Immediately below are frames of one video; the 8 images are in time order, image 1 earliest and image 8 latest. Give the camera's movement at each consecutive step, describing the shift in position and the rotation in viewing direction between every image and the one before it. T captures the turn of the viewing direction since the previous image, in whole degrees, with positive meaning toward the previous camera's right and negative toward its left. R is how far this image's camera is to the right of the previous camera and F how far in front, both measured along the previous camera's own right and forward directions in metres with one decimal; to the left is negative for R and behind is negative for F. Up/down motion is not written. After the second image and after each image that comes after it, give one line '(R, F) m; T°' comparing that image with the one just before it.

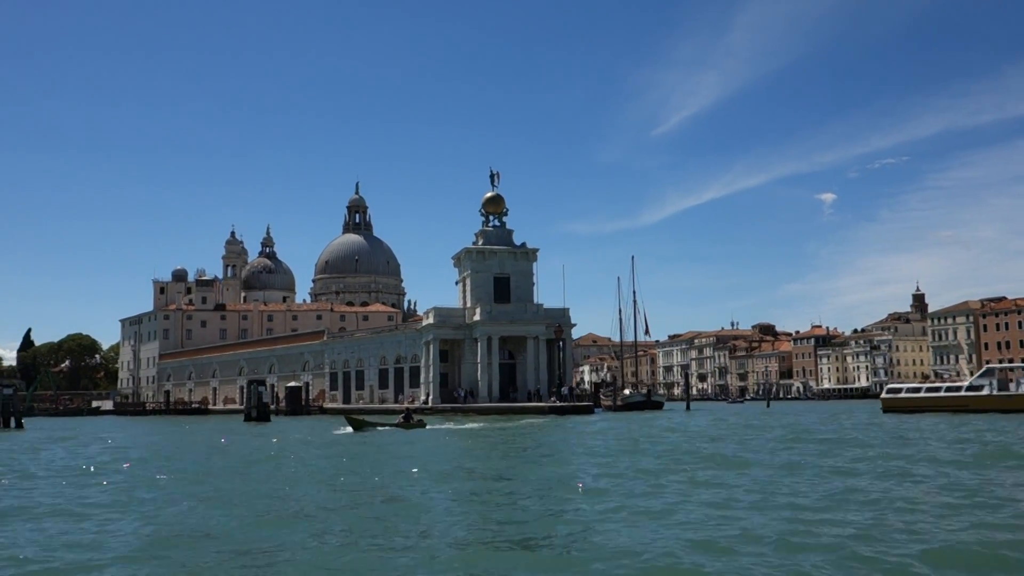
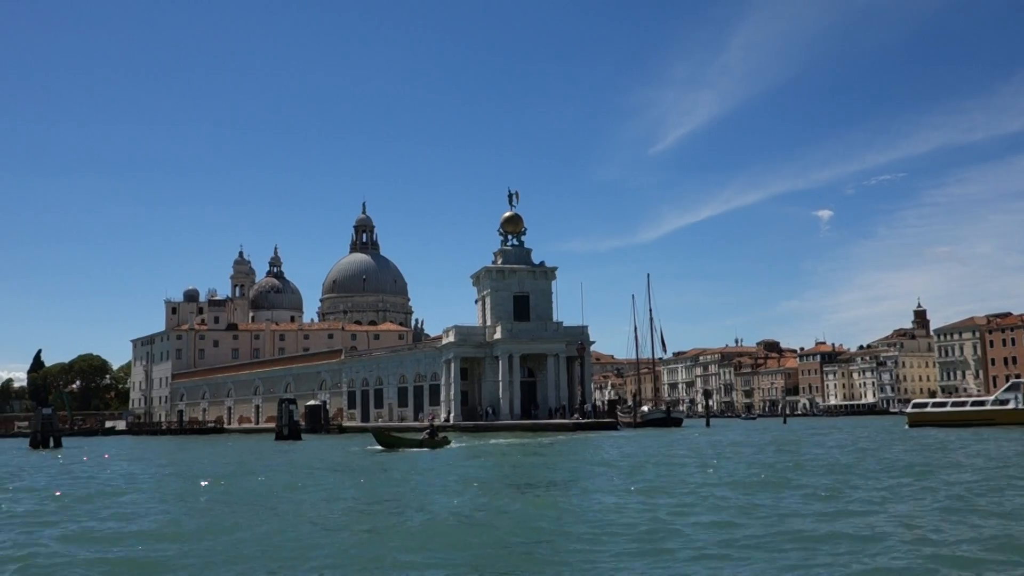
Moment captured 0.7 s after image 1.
(-1.1, -0.6) m; 0°
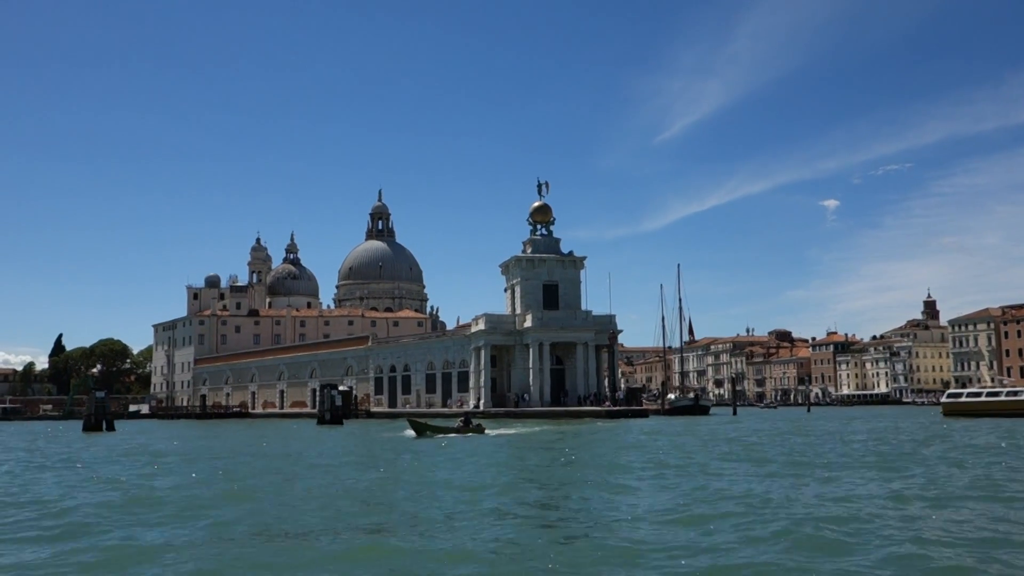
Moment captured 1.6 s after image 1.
(-1.3, -0.7) m; 0°
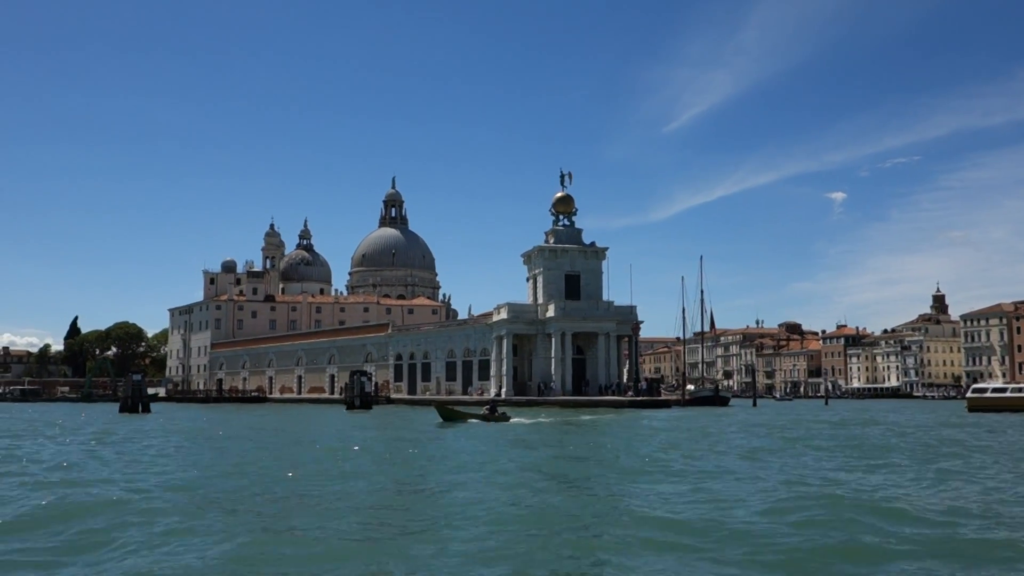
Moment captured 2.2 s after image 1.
(-0.9, -0.4) m; 0°
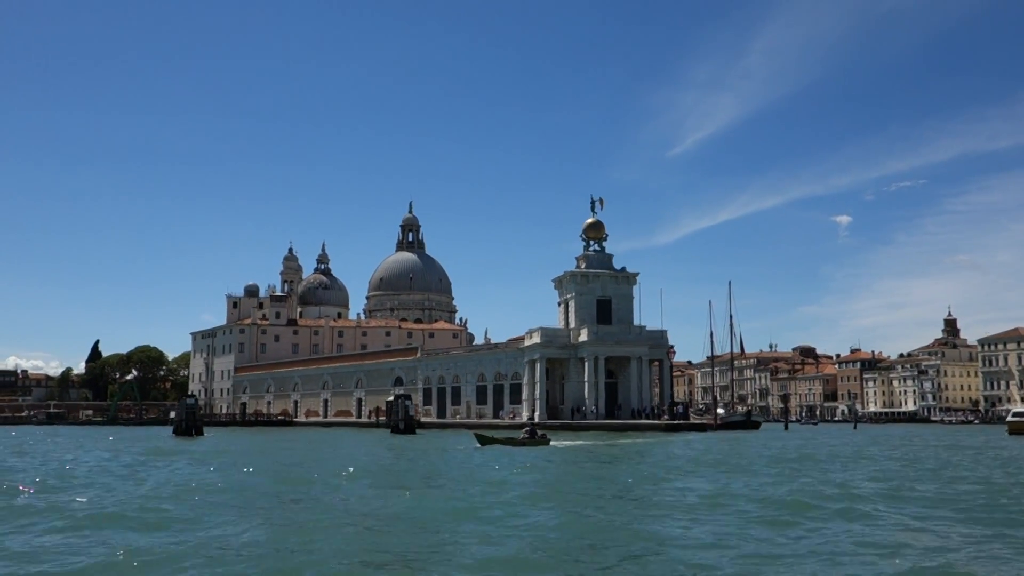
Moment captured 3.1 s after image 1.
(-1.5, -0.7) m; 0°
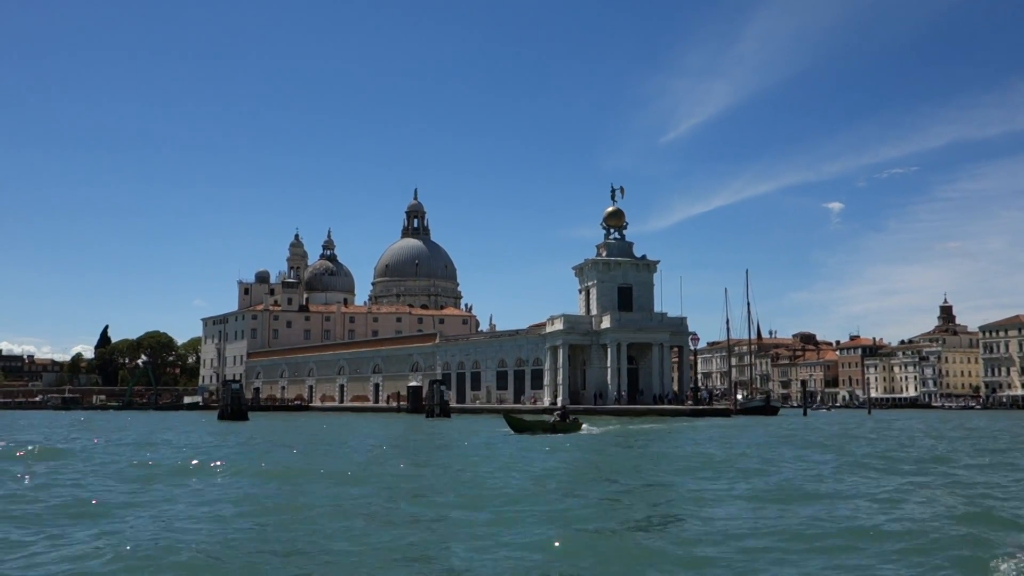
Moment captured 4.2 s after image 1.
(-1.7, -0.9) m; 0°
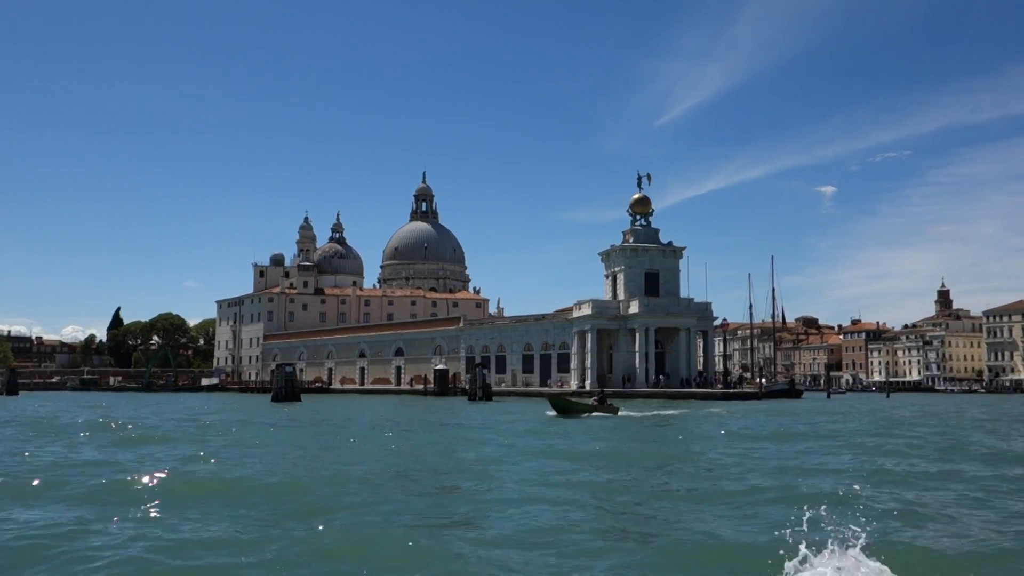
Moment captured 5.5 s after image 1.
(-2.1, -0.9) m; 0°
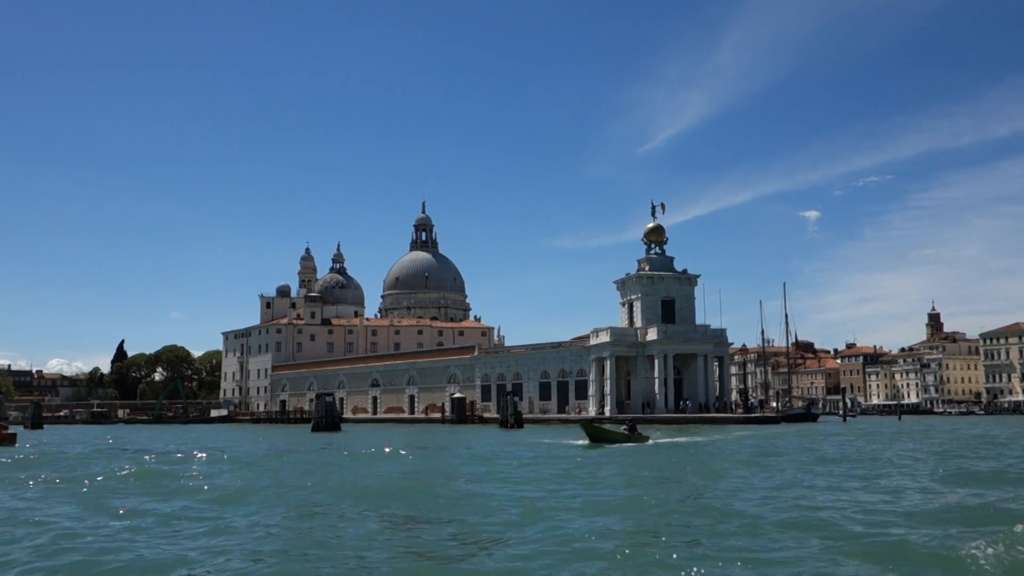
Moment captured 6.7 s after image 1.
(-1.9, -0.9) m; +1°
